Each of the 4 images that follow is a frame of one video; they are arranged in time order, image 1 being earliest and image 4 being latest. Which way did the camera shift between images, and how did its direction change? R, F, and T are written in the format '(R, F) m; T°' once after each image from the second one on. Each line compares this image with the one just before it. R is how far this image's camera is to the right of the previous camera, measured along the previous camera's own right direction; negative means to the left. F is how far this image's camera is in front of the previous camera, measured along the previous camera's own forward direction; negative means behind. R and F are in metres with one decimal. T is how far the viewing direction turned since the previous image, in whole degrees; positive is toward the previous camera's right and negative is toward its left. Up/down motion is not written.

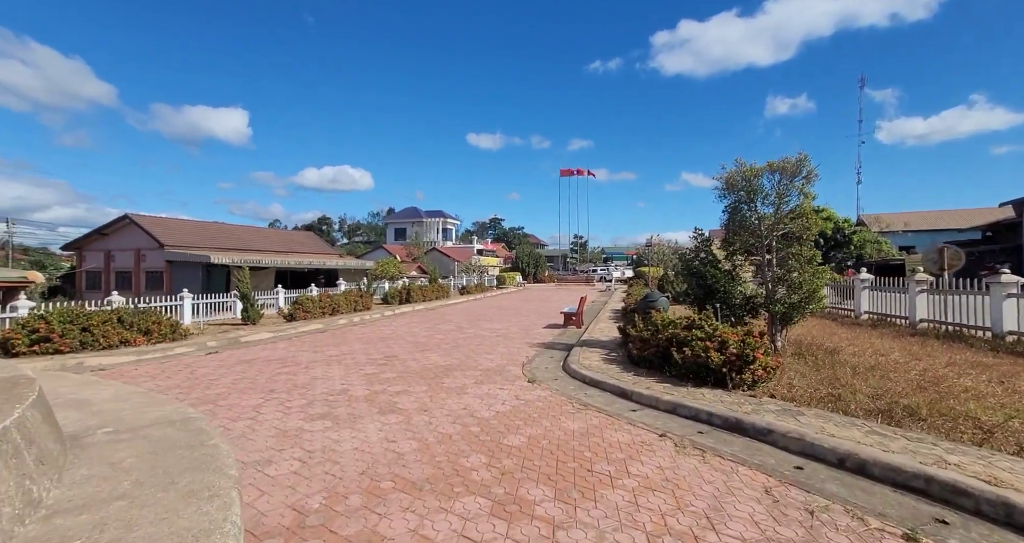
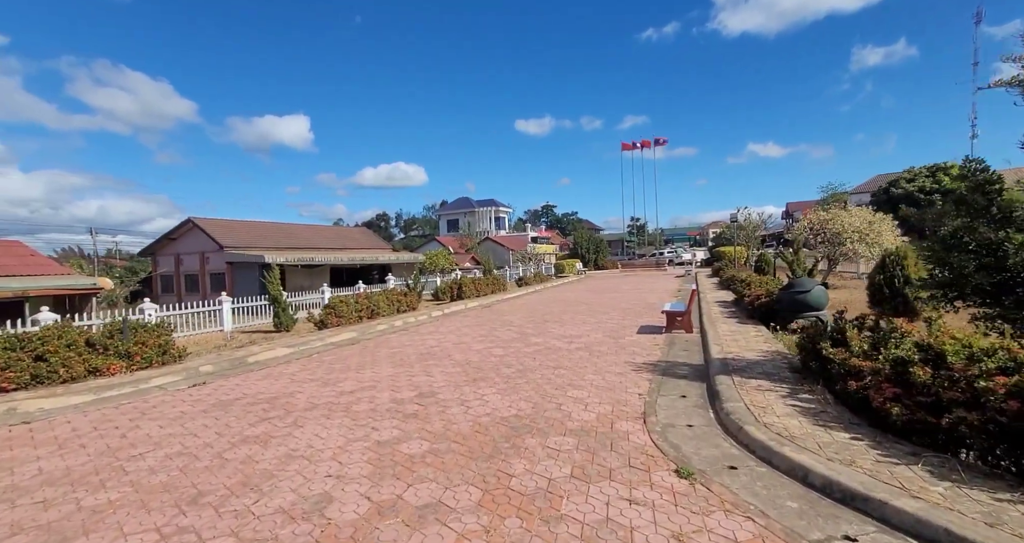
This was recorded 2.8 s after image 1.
(-0.5, +3.0) m; -7°
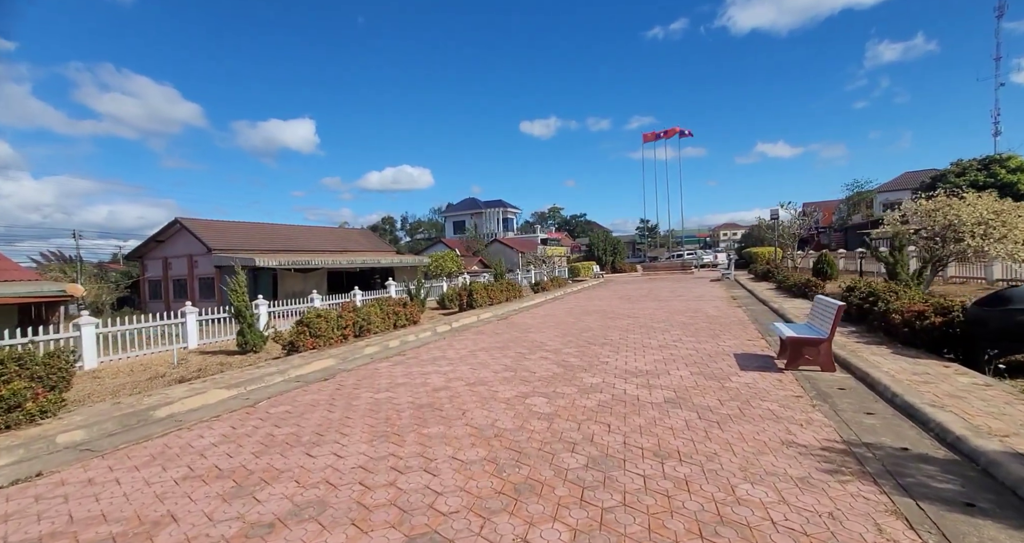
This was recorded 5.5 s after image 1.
(-0.5, +3.0) m; -1°
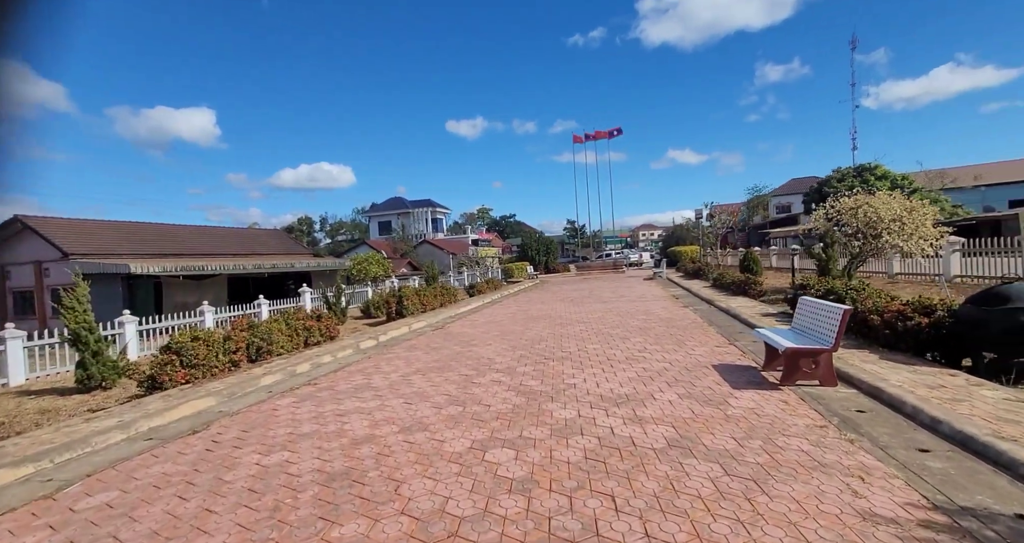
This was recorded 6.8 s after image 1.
(-0.2, +1.4) m; +9°
